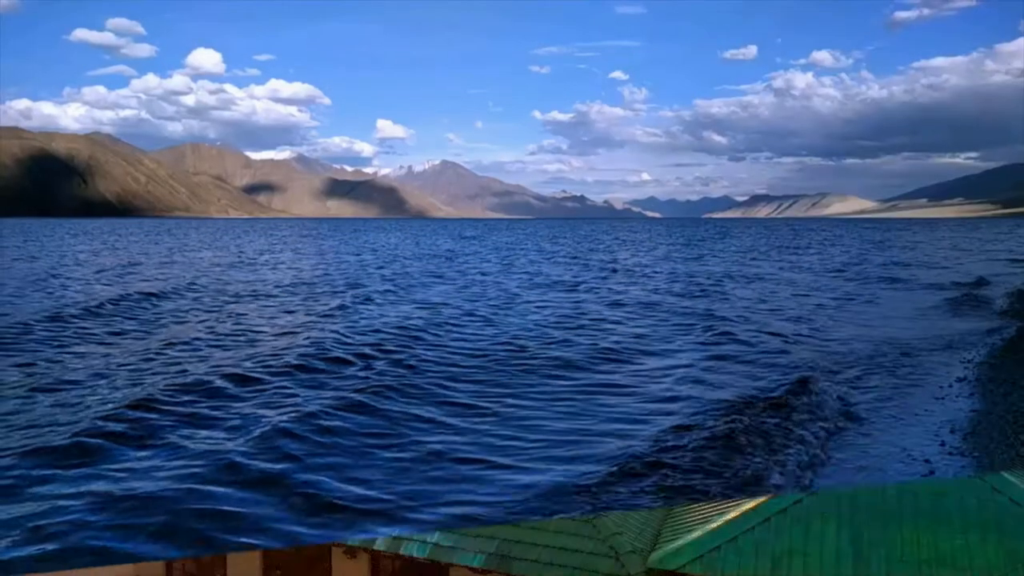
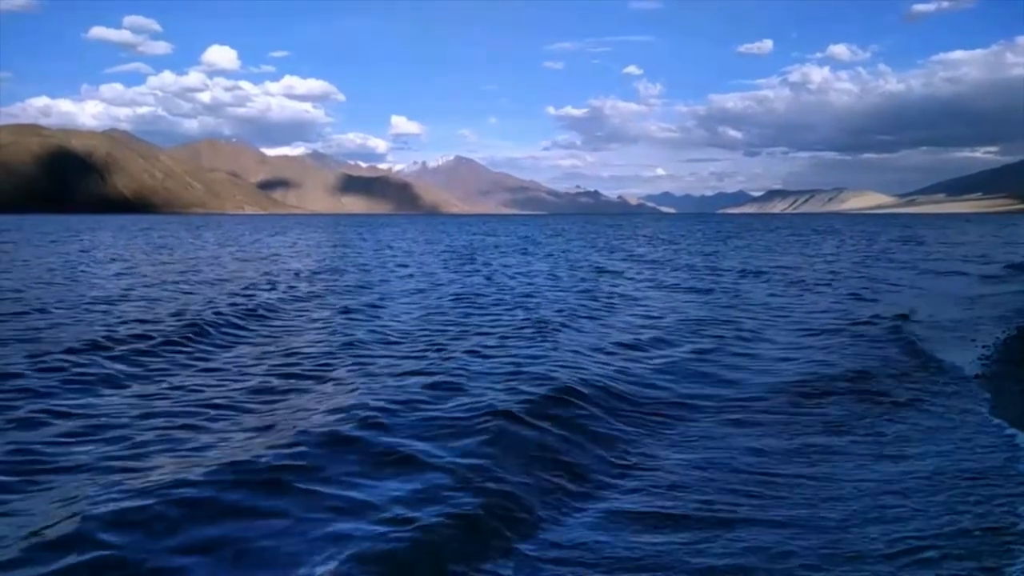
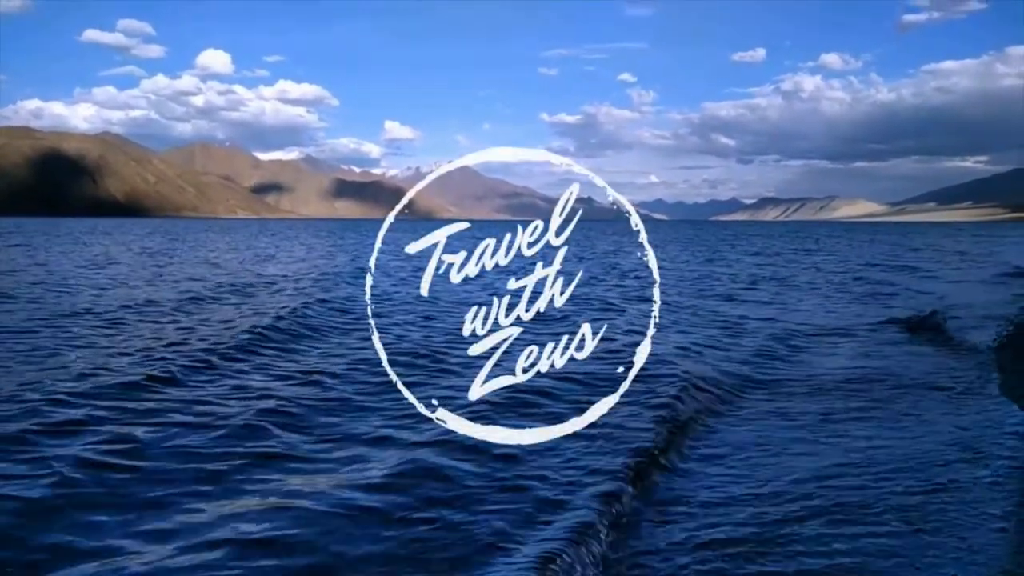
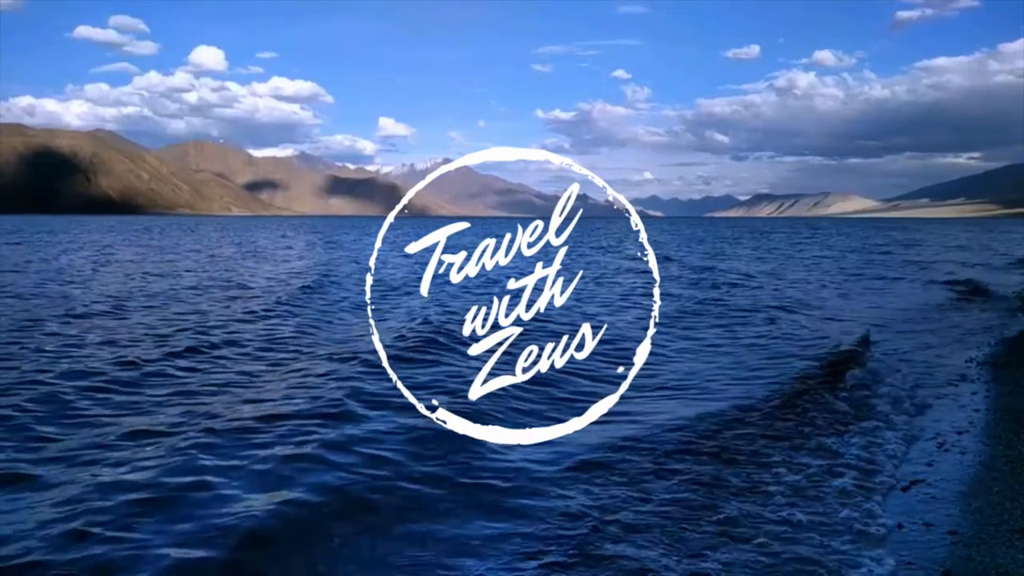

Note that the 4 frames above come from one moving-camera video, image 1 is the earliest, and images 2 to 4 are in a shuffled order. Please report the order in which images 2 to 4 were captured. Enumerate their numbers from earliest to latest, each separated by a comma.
2, 3, 4
